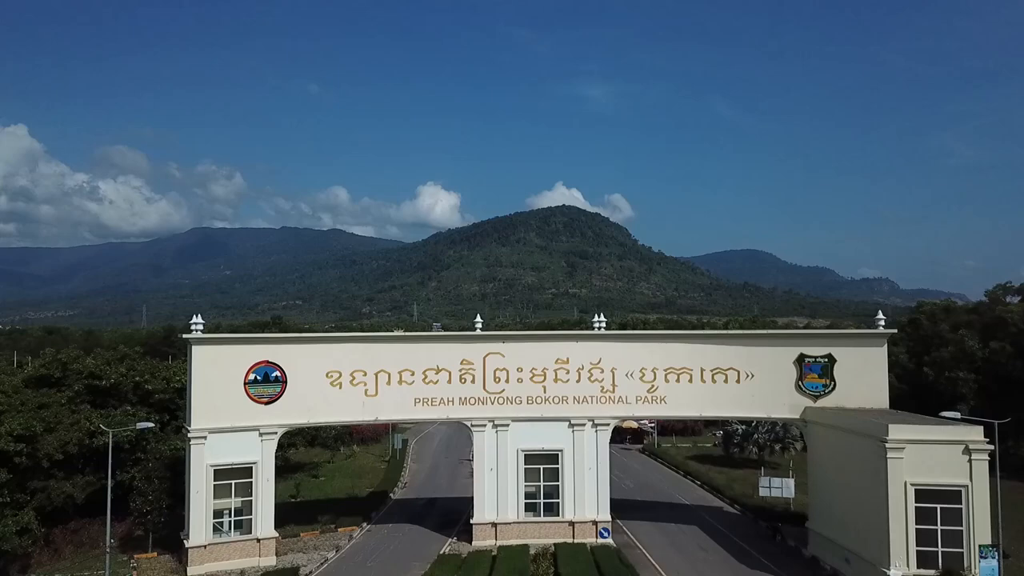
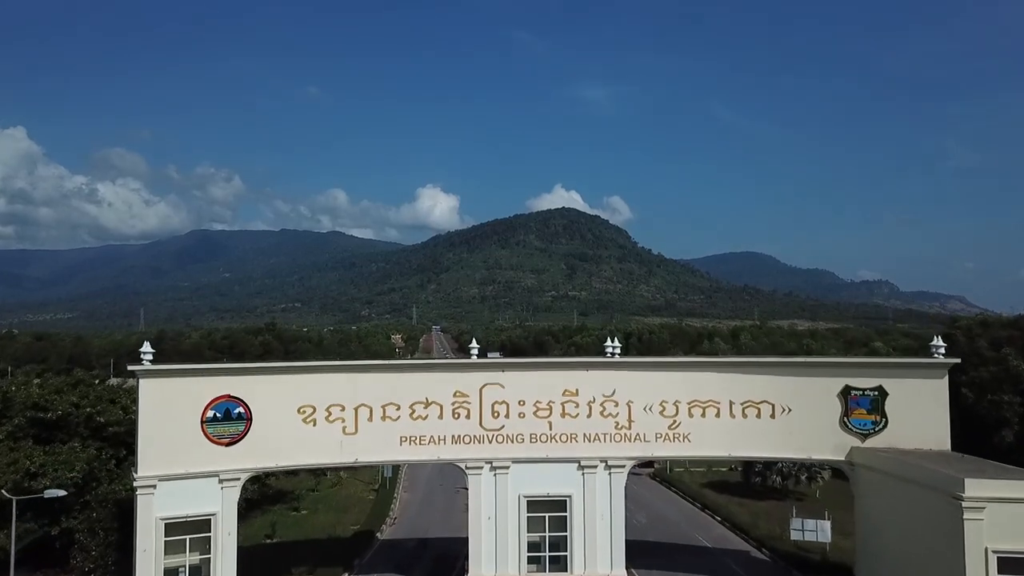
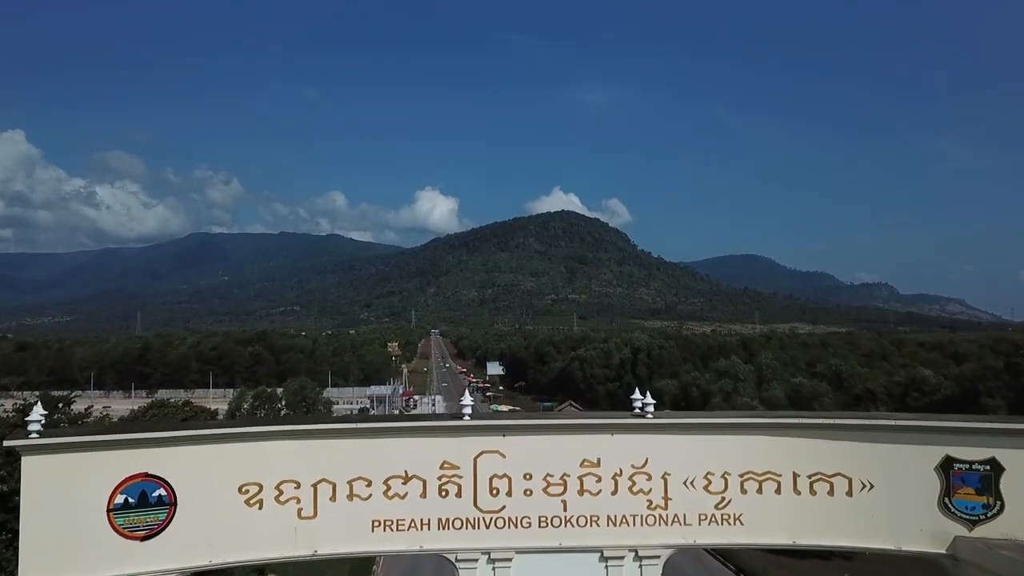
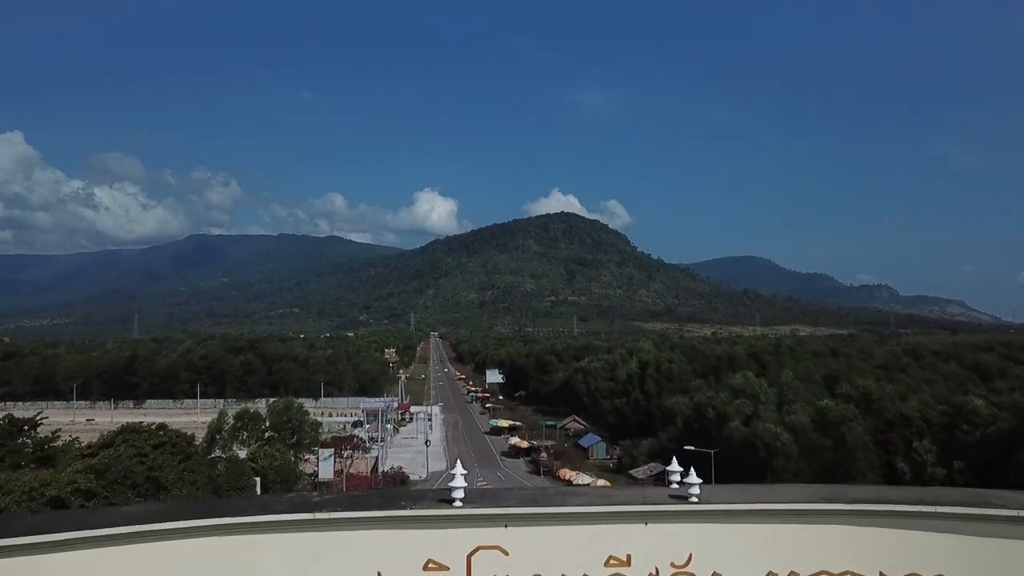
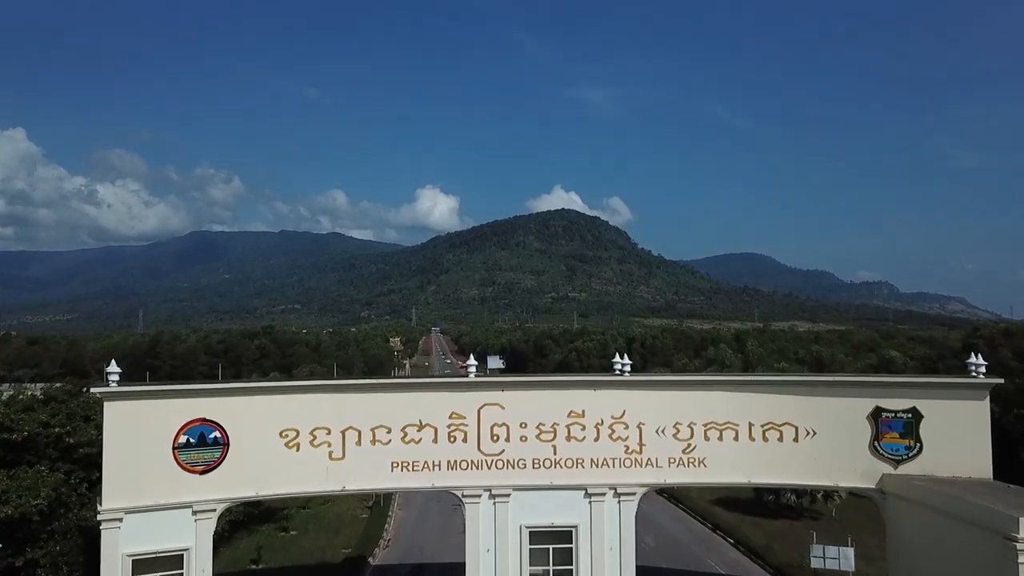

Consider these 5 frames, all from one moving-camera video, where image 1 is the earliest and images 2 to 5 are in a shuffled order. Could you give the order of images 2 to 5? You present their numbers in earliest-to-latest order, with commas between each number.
2, 5, 3, 4
